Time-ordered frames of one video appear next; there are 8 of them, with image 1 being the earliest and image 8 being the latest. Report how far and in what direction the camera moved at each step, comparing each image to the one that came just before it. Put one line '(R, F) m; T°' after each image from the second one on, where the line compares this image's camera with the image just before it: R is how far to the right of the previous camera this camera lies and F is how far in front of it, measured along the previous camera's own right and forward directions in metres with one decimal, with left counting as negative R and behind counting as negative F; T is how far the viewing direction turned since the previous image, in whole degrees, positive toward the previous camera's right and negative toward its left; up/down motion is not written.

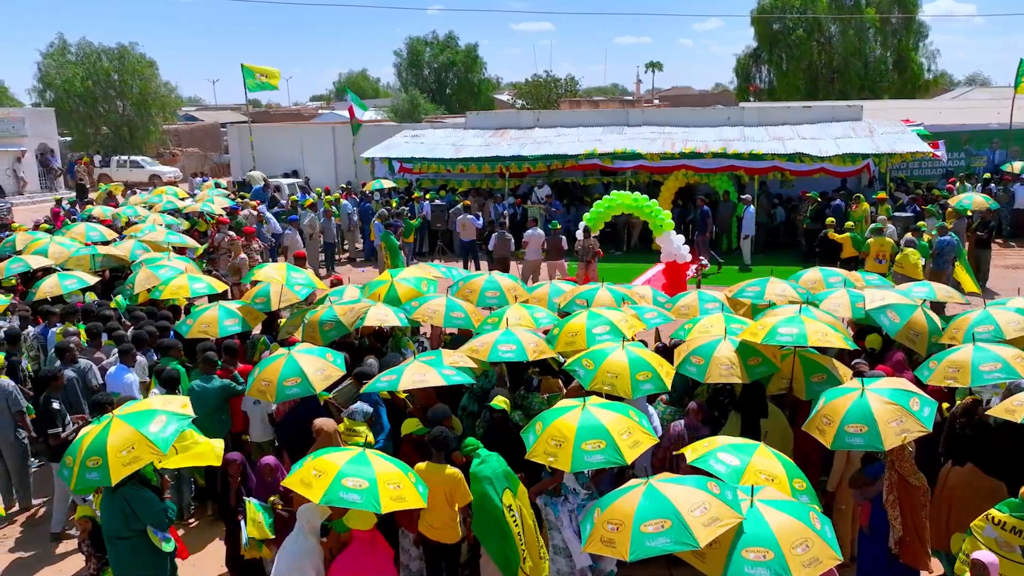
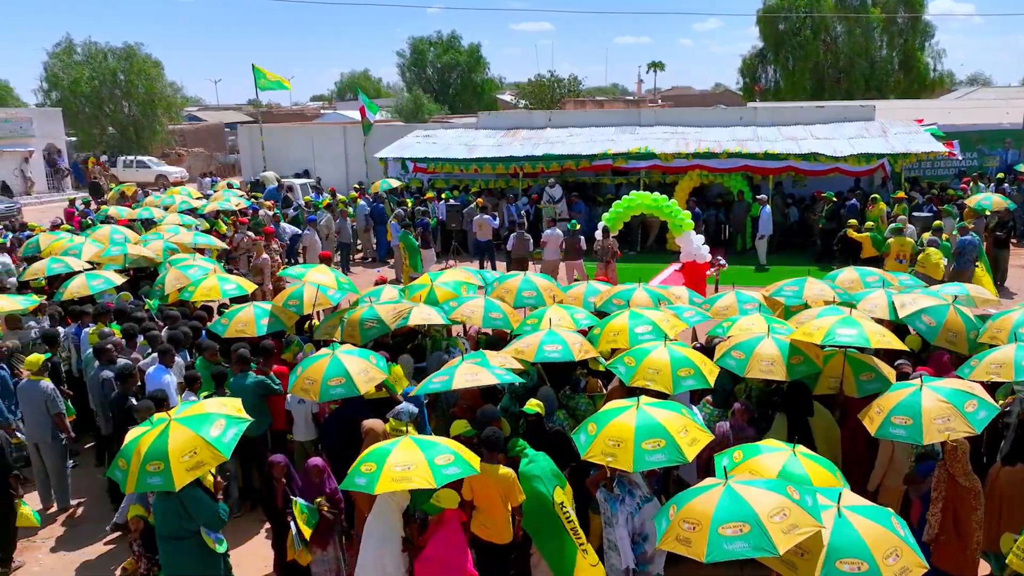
(-0.4, 0.0) m; 0°
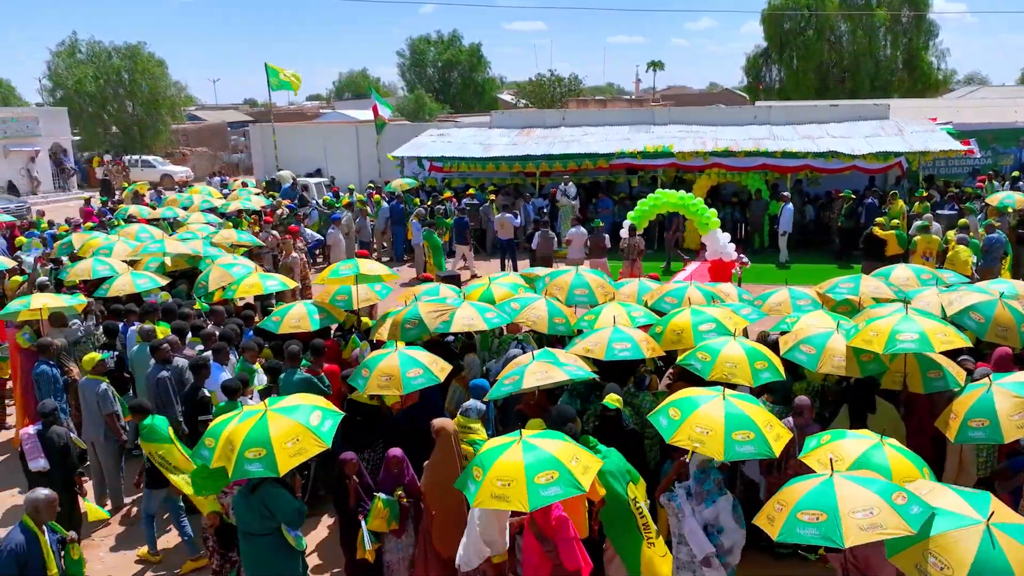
(-0.6, 0.0) m; 0°
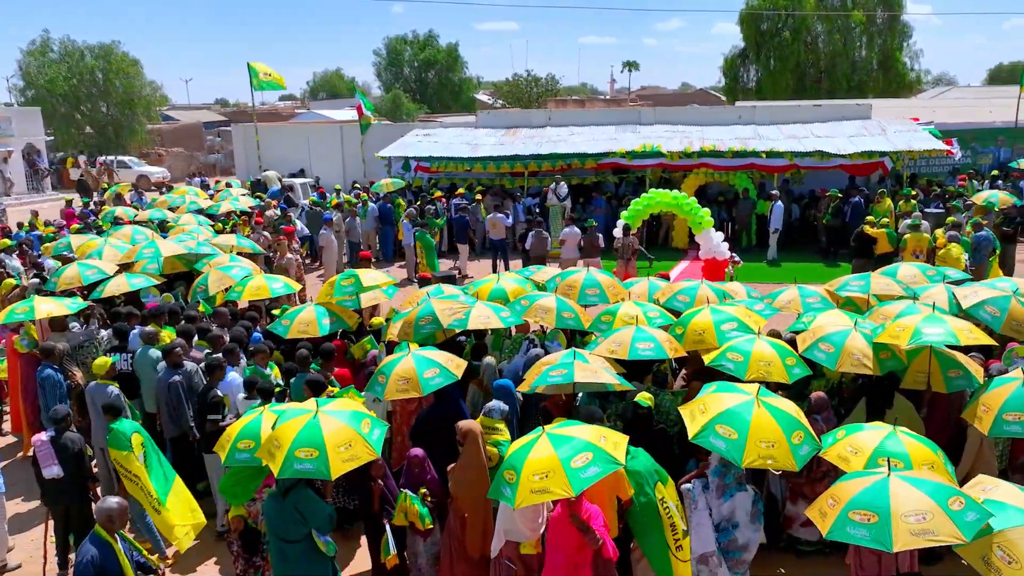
(-0.4, 0.0) m; +2°
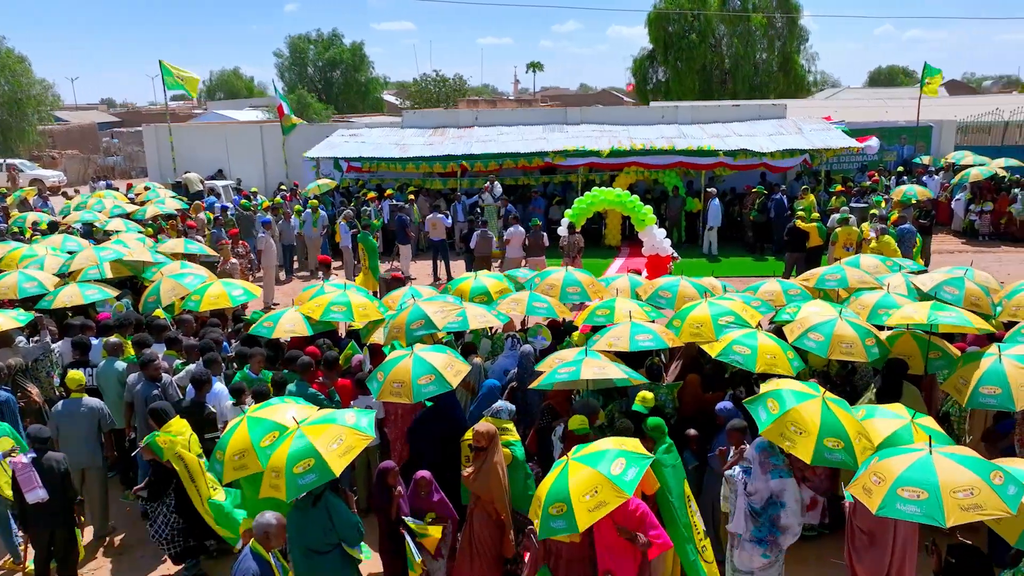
(-0.8, +0.1) m; +7°
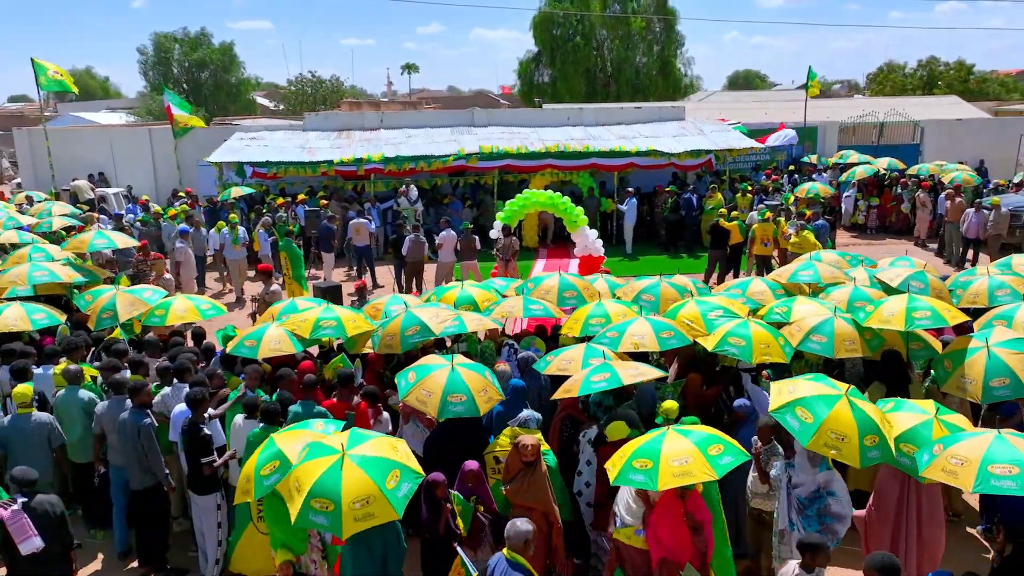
(-1.1, +0.2) m; +9°
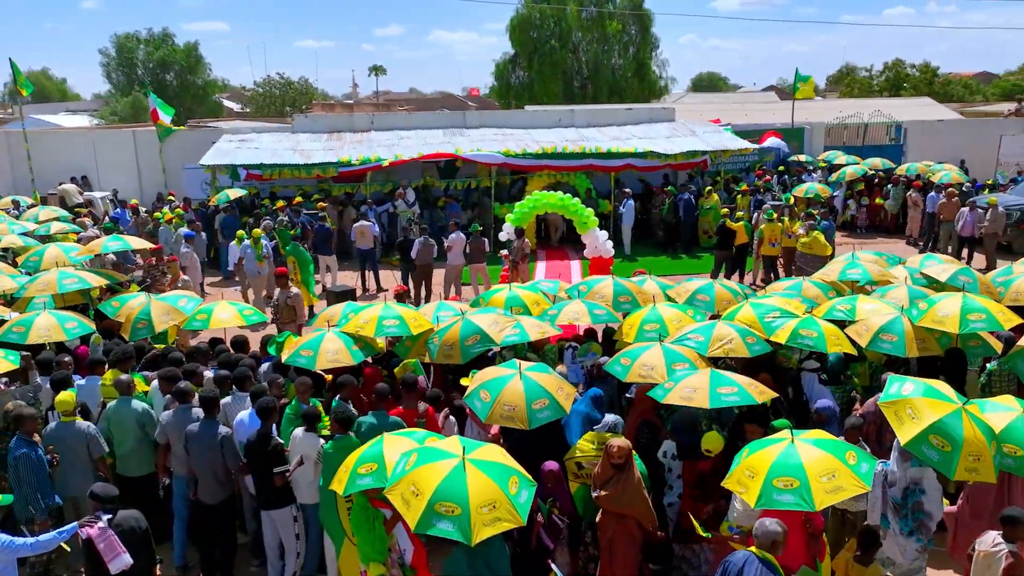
(-0.9, +0.1) m; +2°
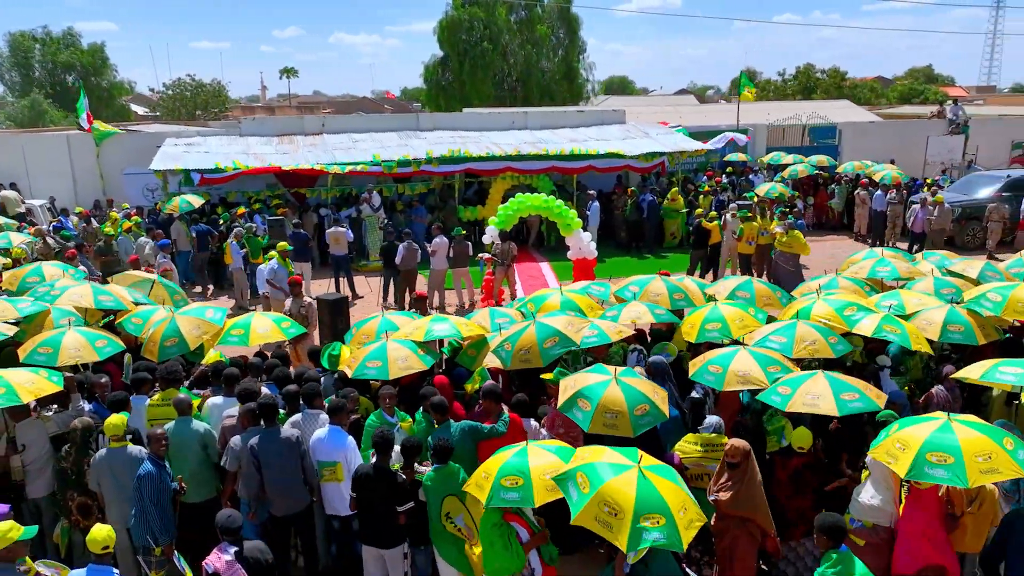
(-1.4, +0.2) m; +6°
